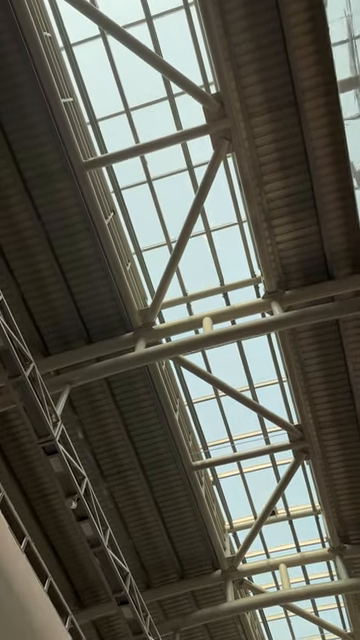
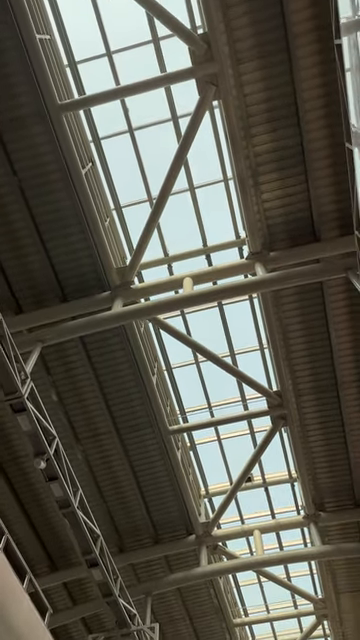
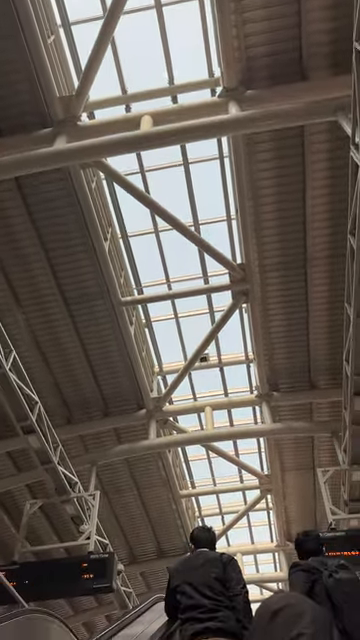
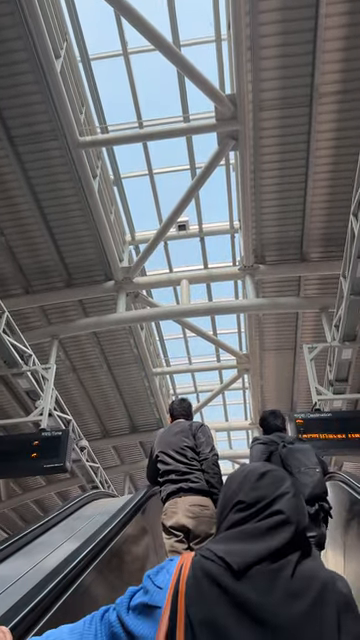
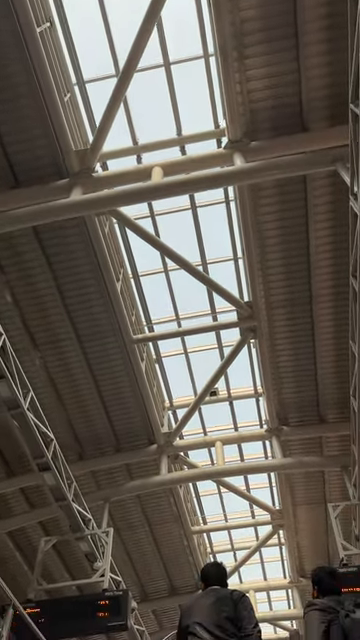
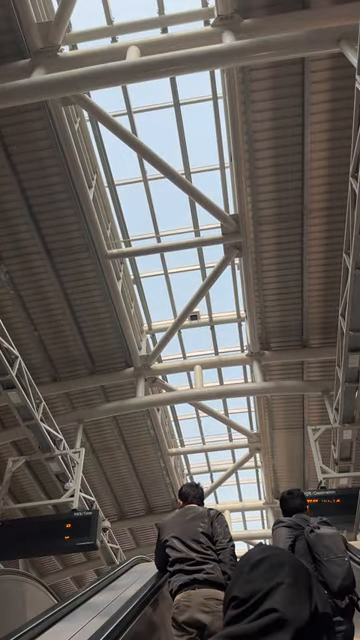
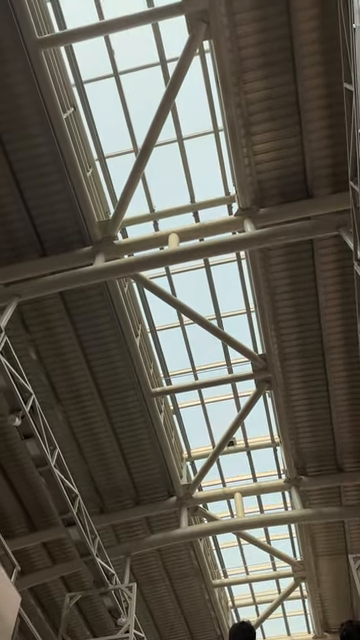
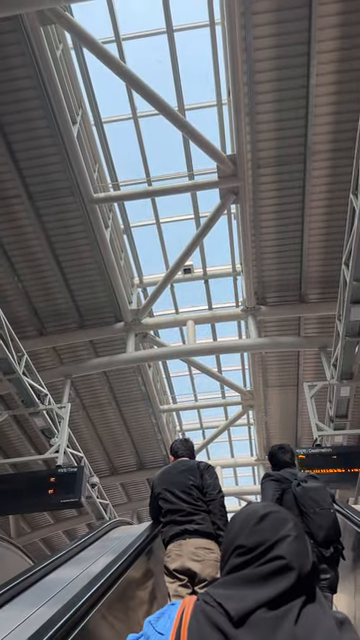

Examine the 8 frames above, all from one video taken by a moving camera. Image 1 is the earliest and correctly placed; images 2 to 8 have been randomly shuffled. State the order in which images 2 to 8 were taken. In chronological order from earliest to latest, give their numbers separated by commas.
2, 7, 5, 3, 6, 8, 4
